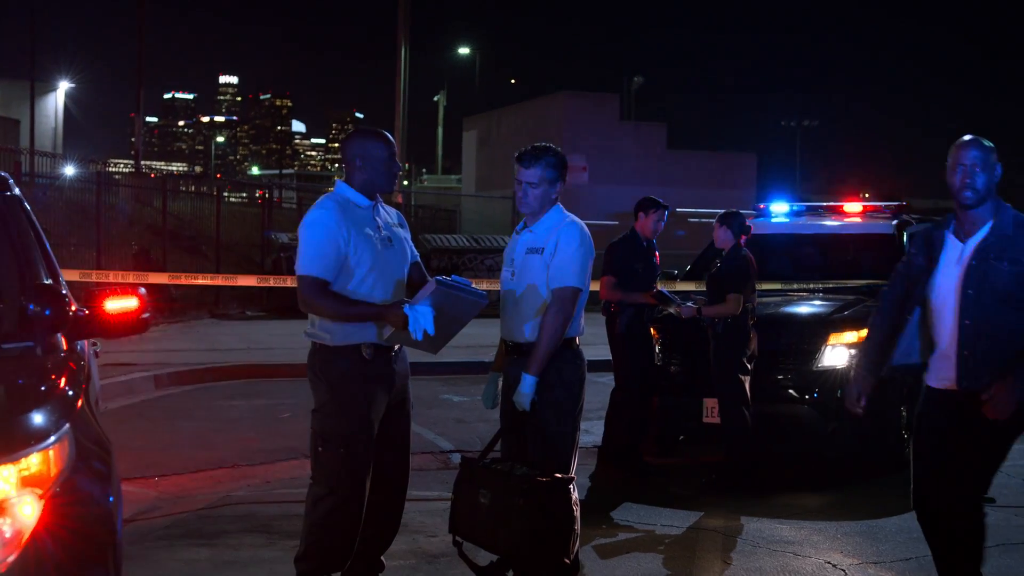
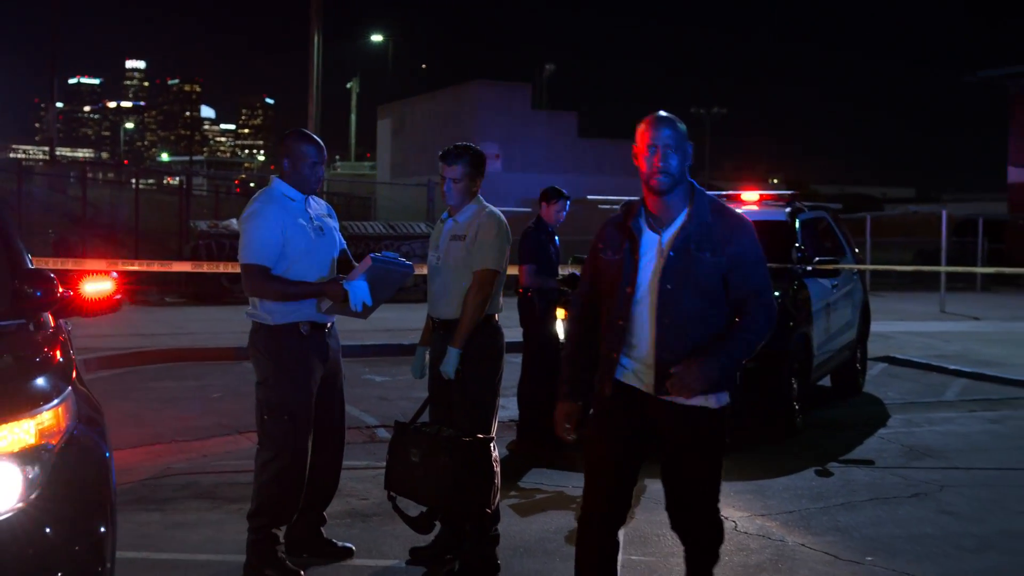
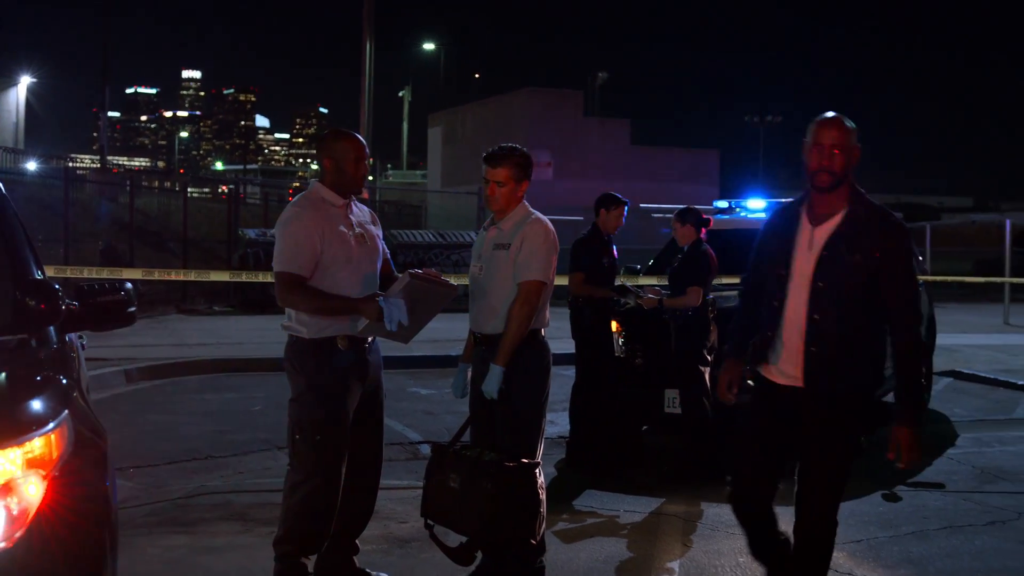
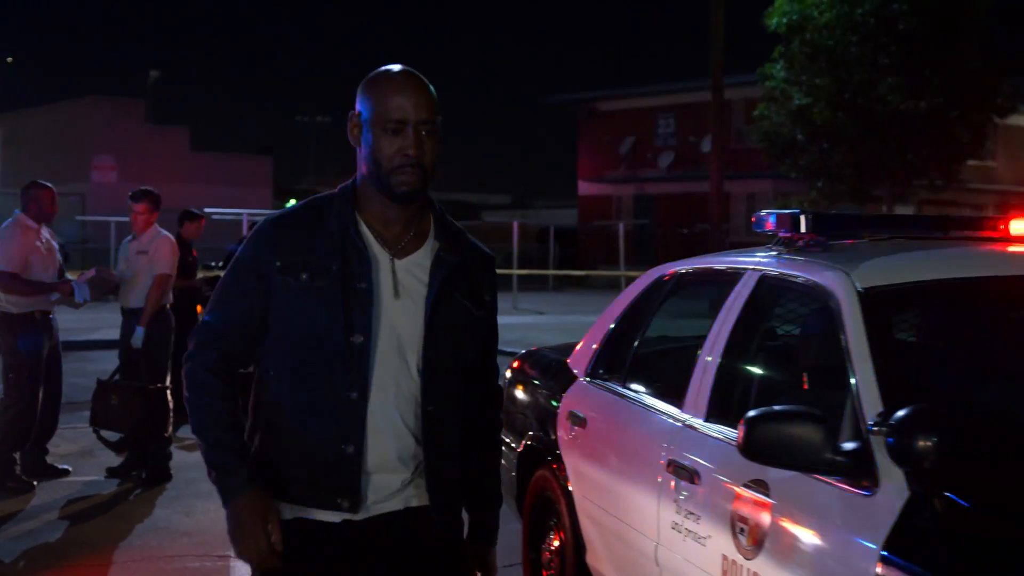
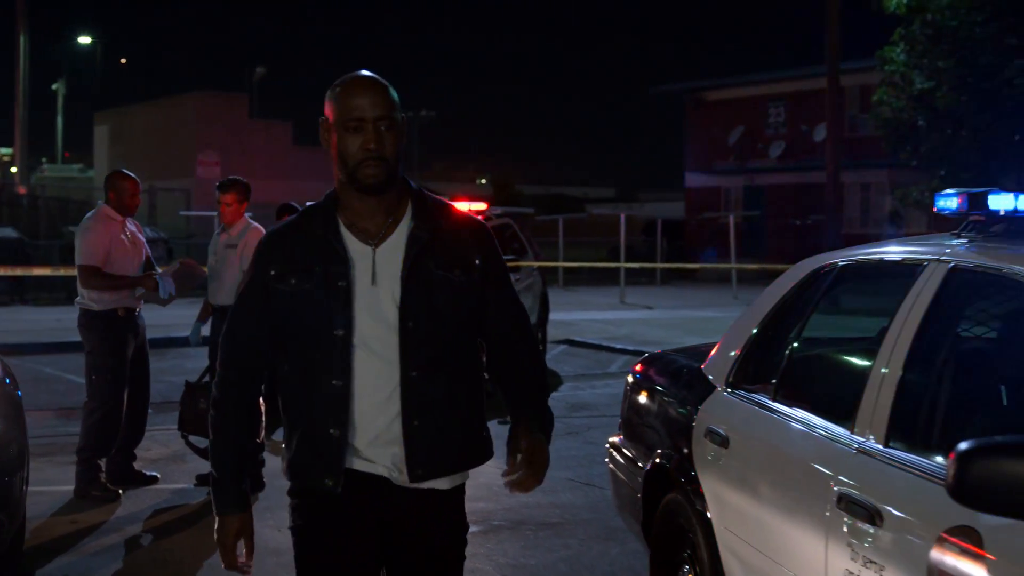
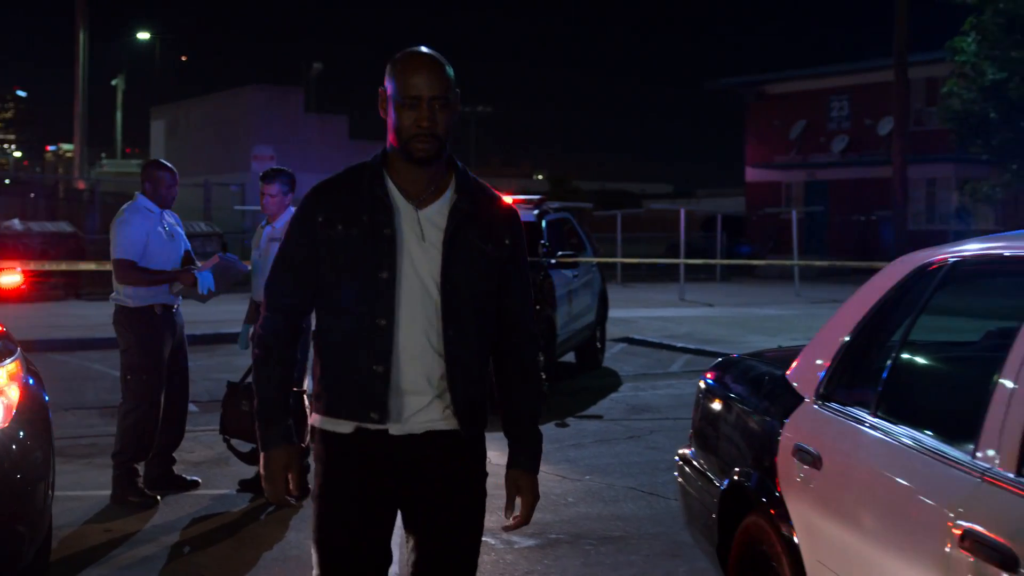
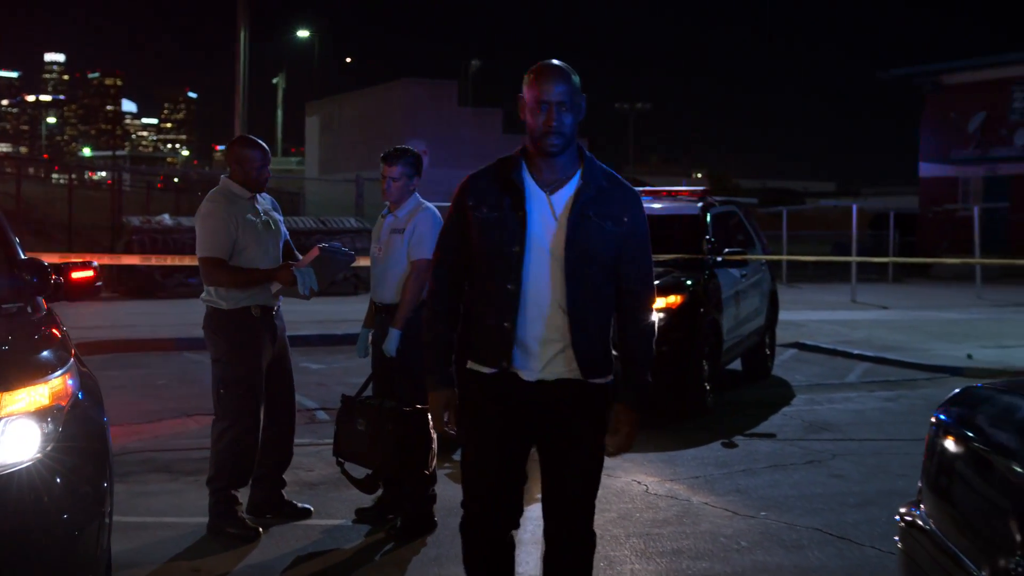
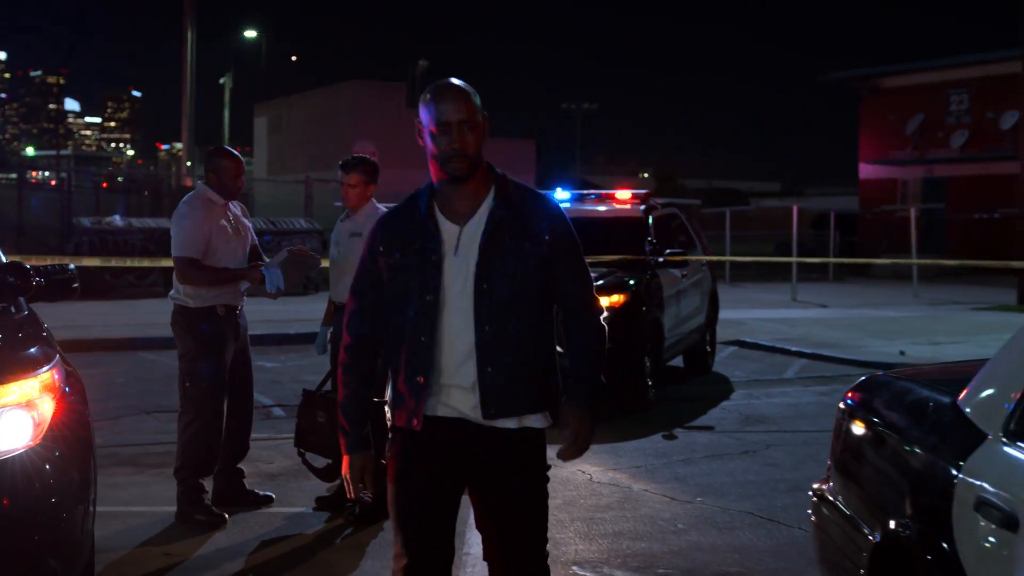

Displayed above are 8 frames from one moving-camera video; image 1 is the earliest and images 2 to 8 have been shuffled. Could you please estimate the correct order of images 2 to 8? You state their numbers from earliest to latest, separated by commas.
3, 2, 7, 8, 6, 5, 4
